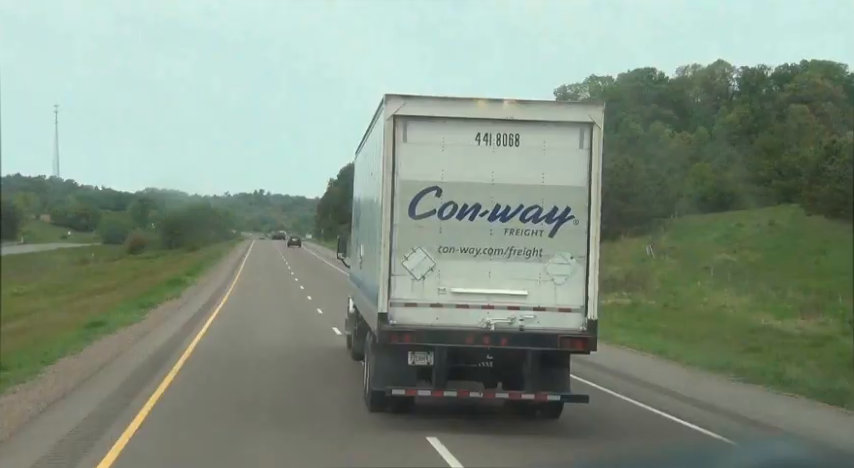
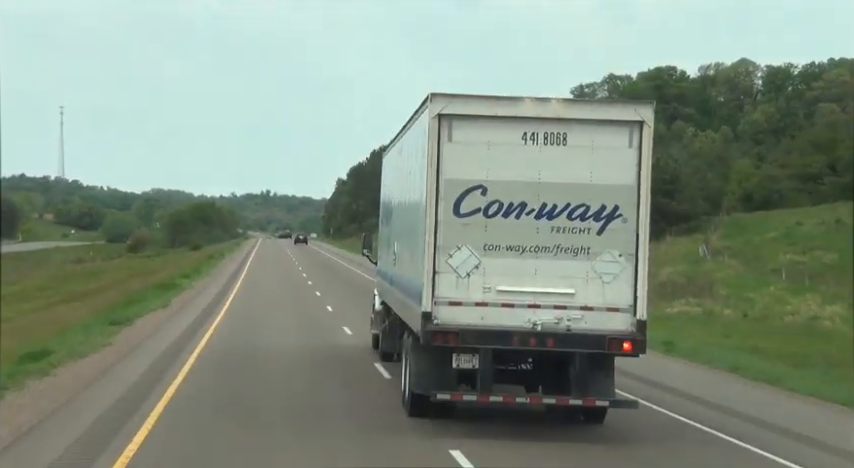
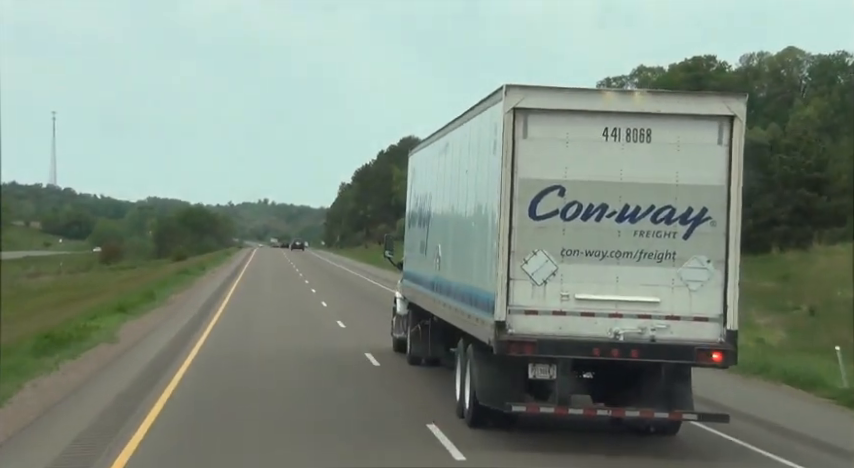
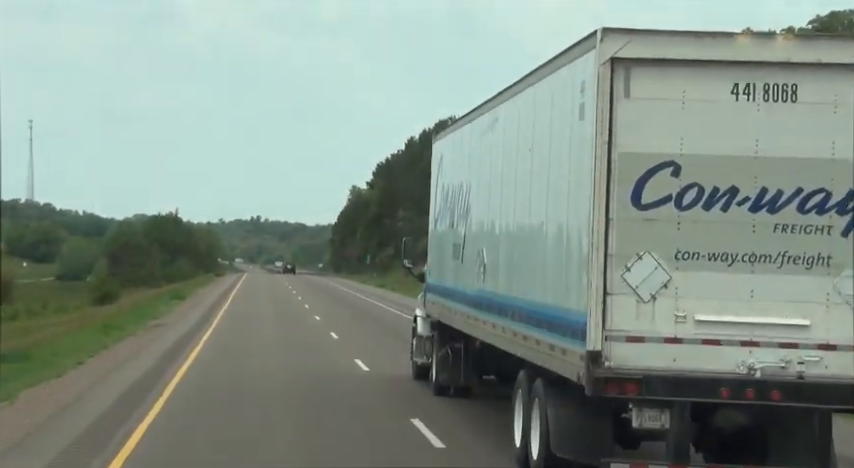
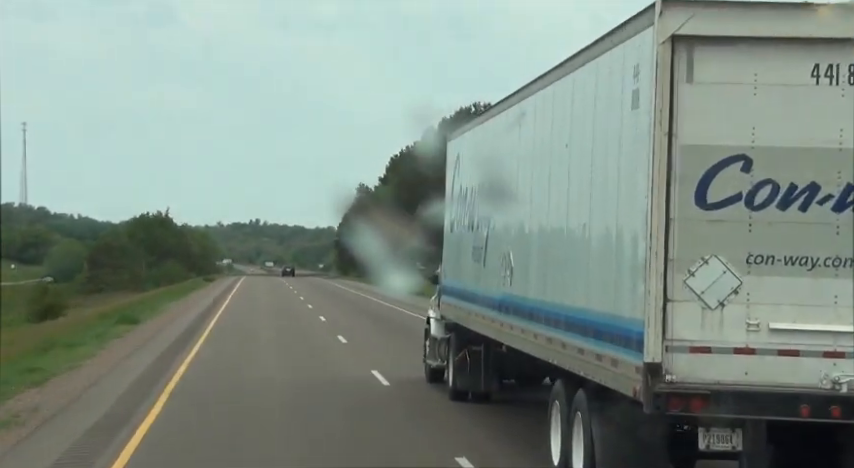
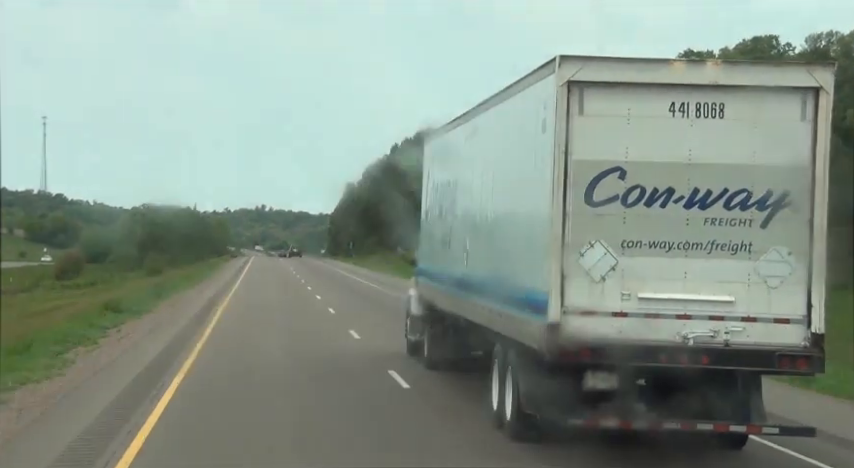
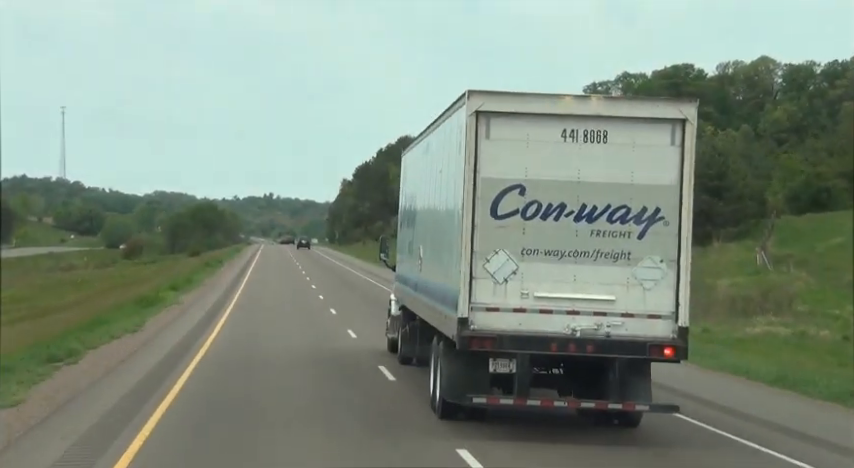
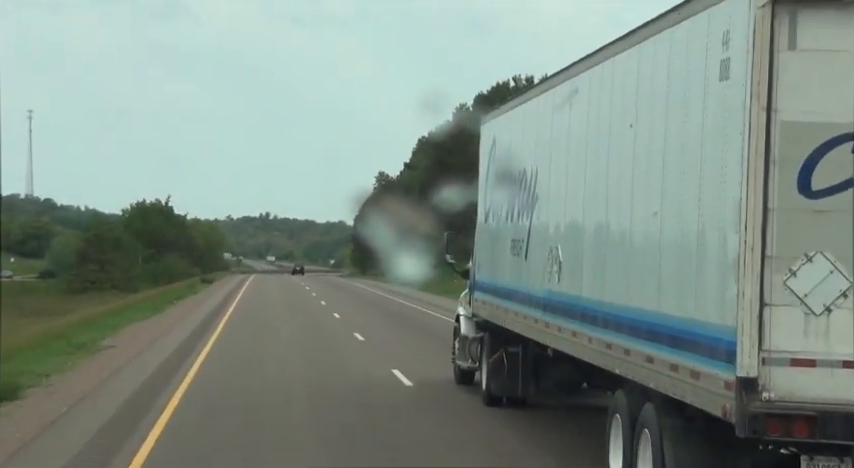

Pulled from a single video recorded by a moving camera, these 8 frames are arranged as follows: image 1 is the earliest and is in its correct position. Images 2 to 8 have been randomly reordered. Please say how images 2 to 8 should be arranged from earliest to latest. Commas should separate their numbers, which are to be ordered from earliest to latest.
2, 7, 3, 6, 4, 5, 8
